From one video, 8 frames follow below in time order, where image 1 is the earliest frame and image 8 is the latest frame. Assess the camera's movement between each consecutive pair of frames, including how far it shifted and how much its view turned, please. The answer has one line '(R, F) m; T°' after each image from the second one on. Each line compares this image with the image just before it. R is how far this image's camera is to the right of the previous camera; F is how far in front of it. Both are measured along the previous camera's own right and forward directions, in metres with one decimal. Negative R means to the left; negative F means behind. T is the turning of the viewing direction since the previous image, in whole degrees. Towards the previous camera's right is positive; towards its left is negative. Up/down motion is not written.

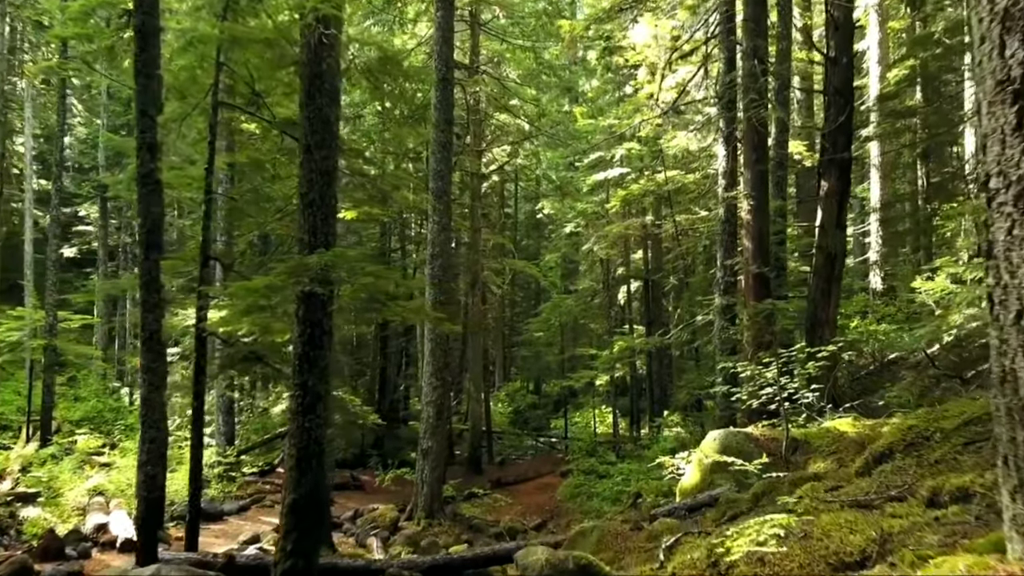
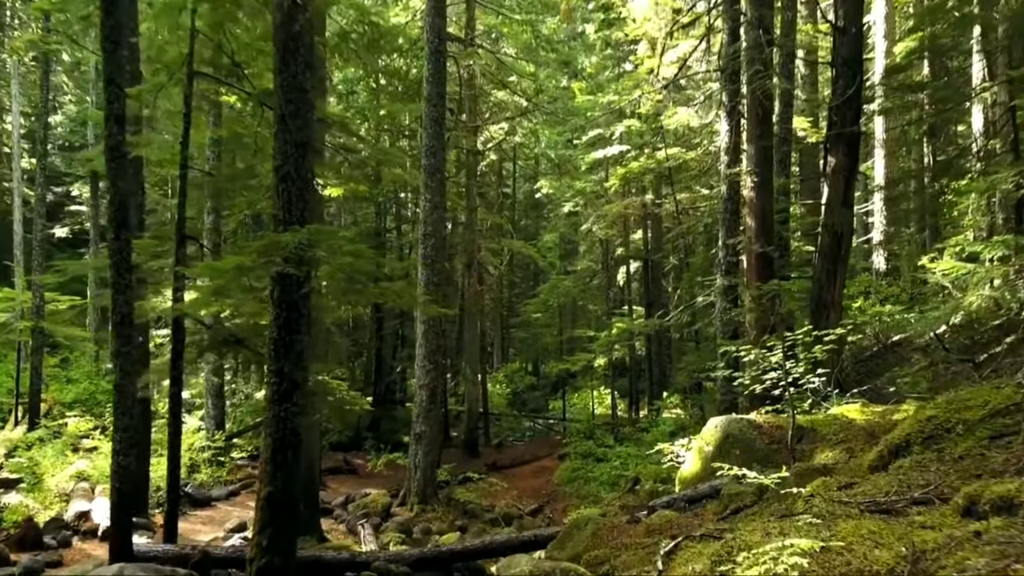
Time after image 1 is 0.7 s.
(+0.1, +0.4) m; 0°
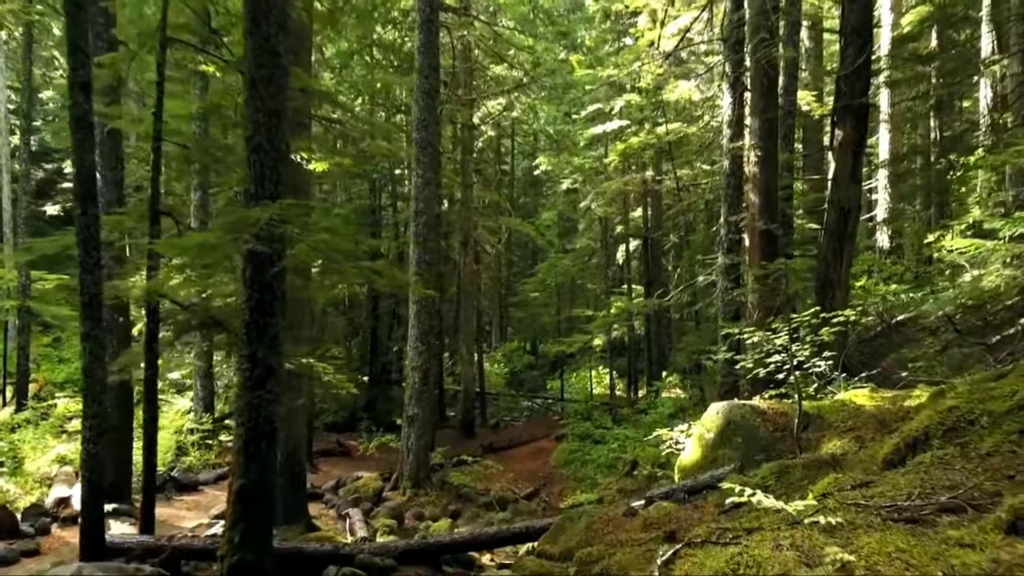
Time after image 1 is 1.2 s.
(+0.1, +0.4) m; 0°
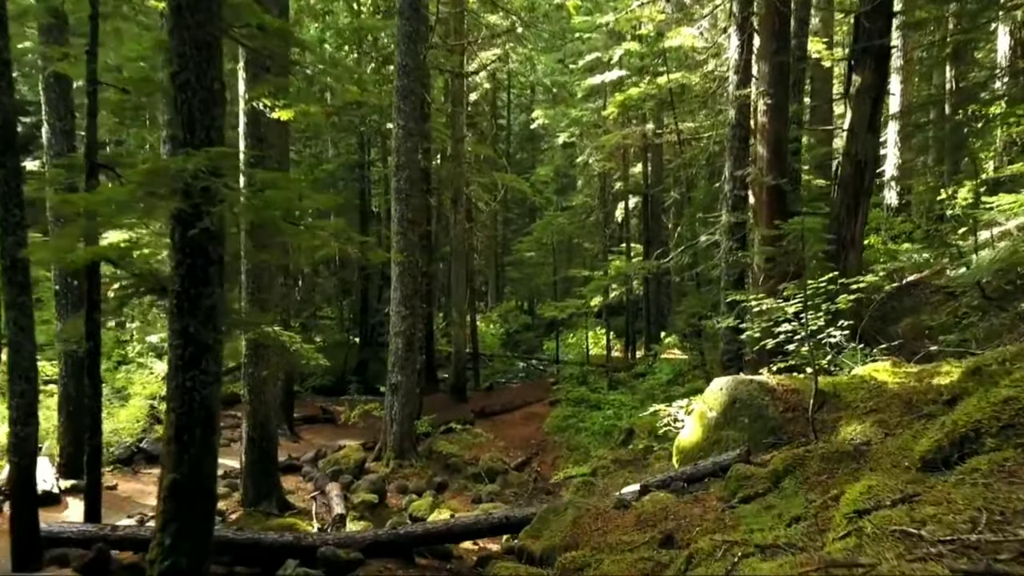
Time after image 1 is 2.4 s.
(+0.2, +0.8) m; 0°
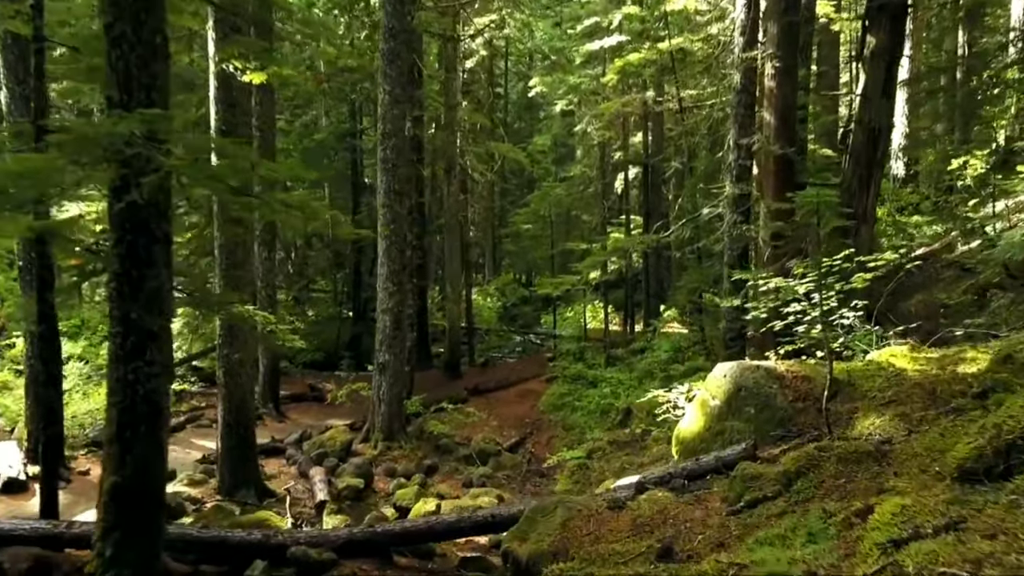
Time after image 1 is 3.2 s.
(+0.1, +0.6) m; 0°
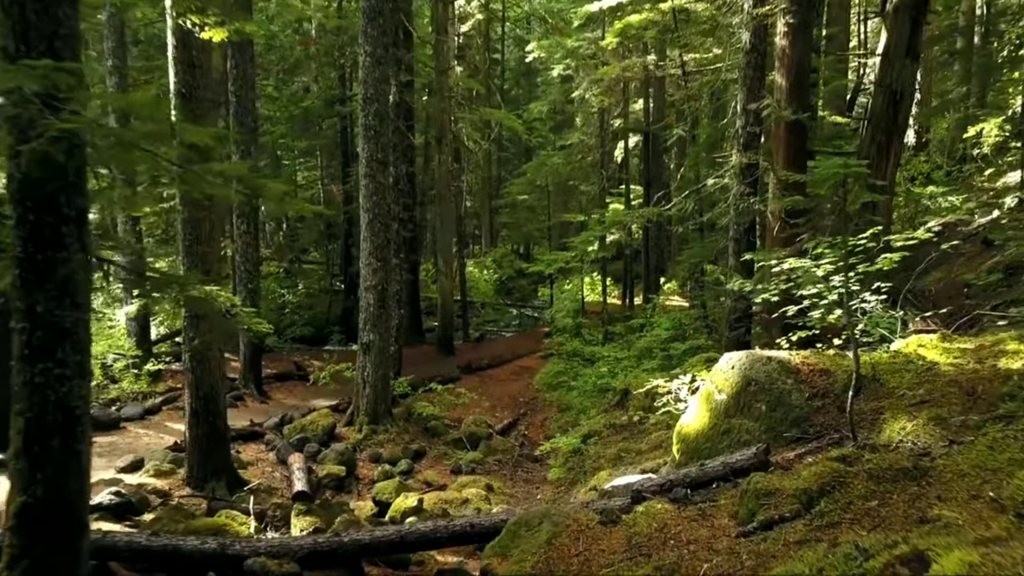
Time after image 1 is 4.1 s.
(+0.1, +0.7) m; 0°
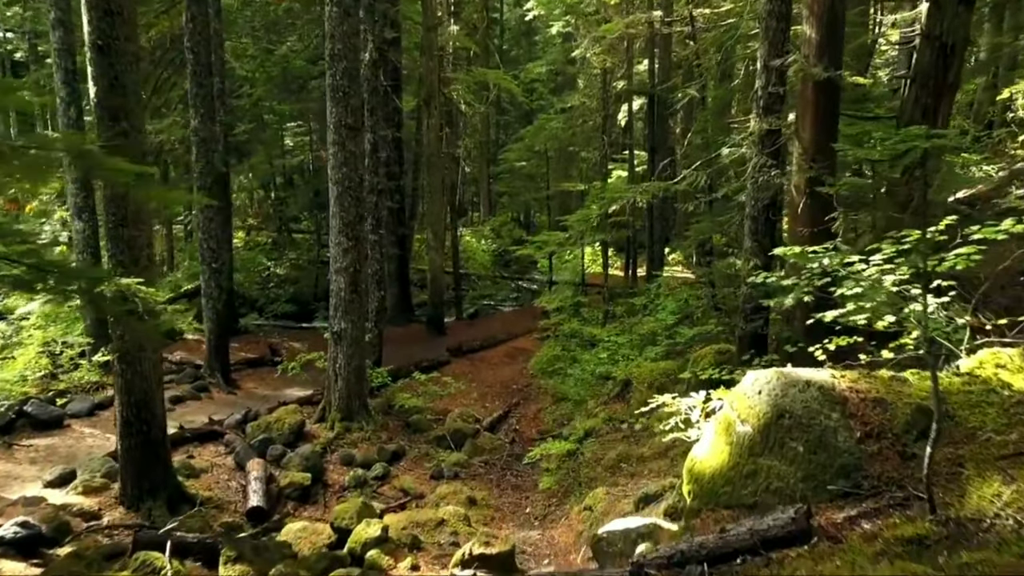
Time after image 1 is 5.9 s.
(+0.2, +1.2) m; 0°
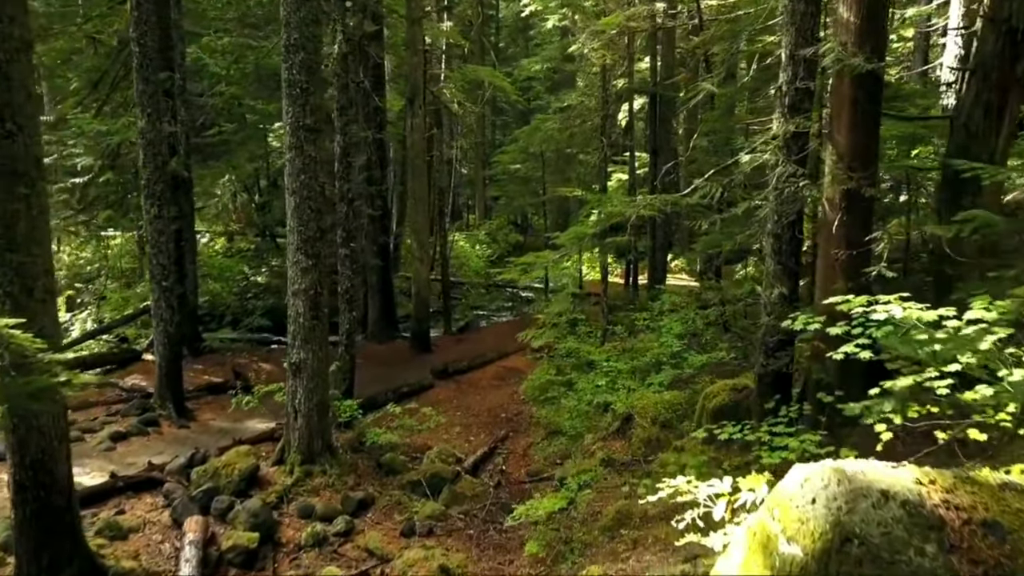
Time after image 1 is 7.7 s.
(+0.2, +1.3) m; 0°
